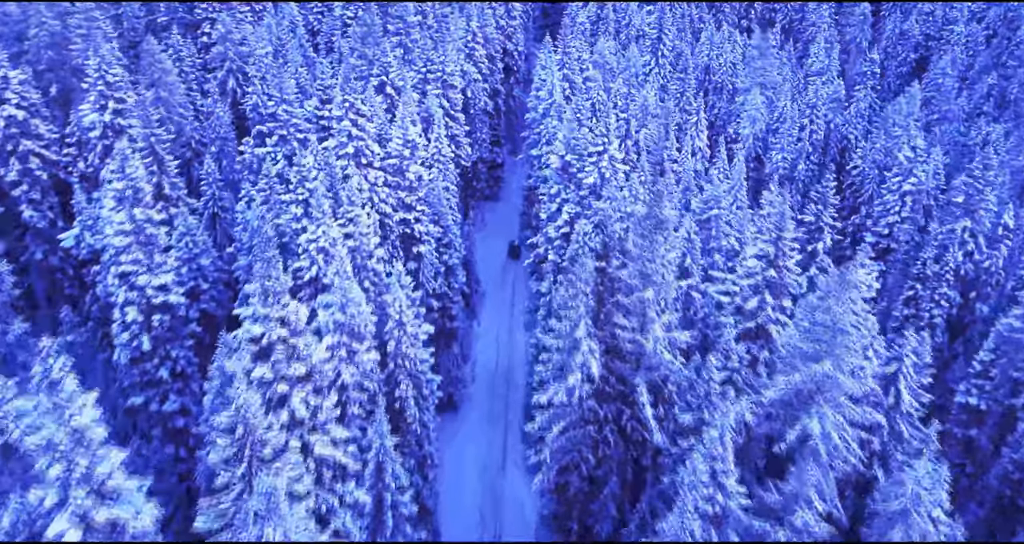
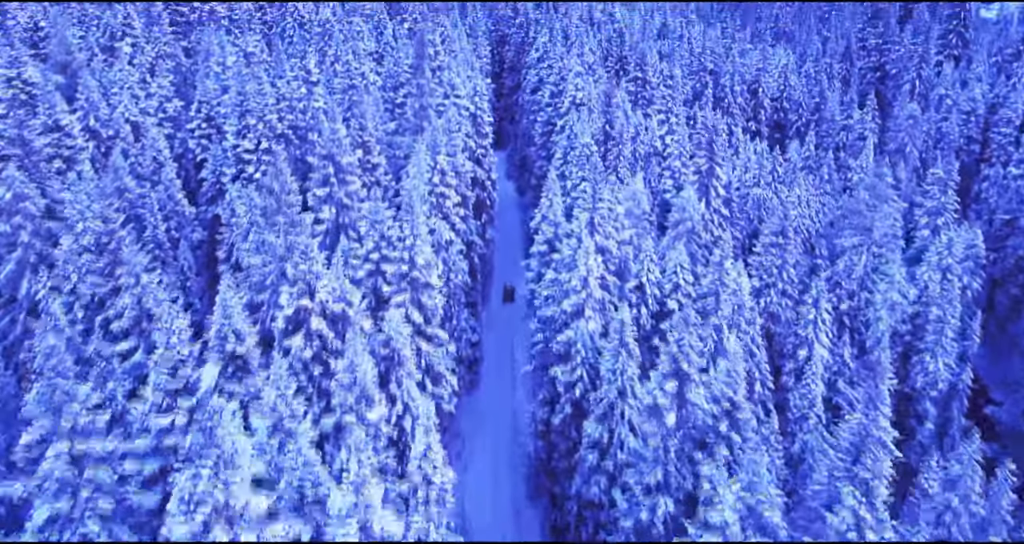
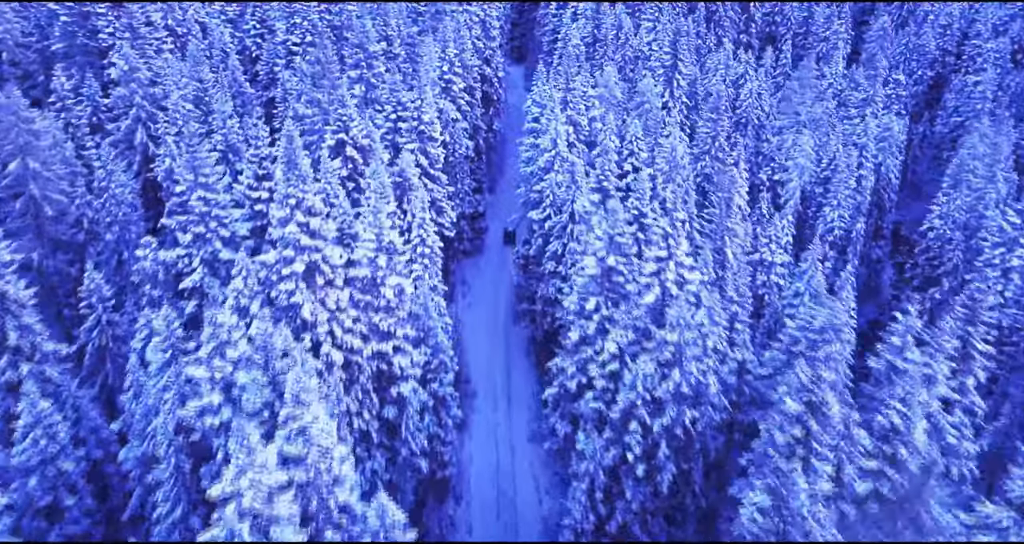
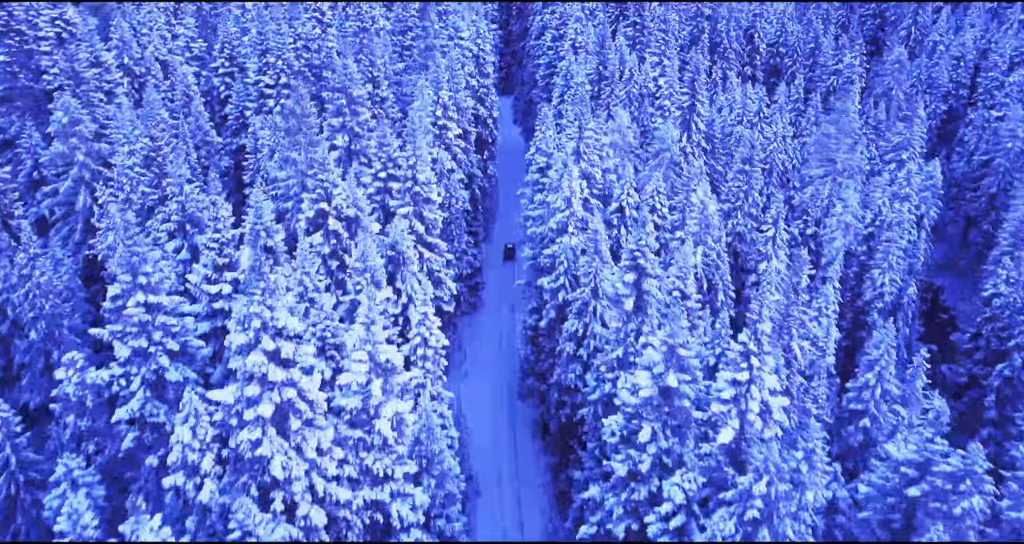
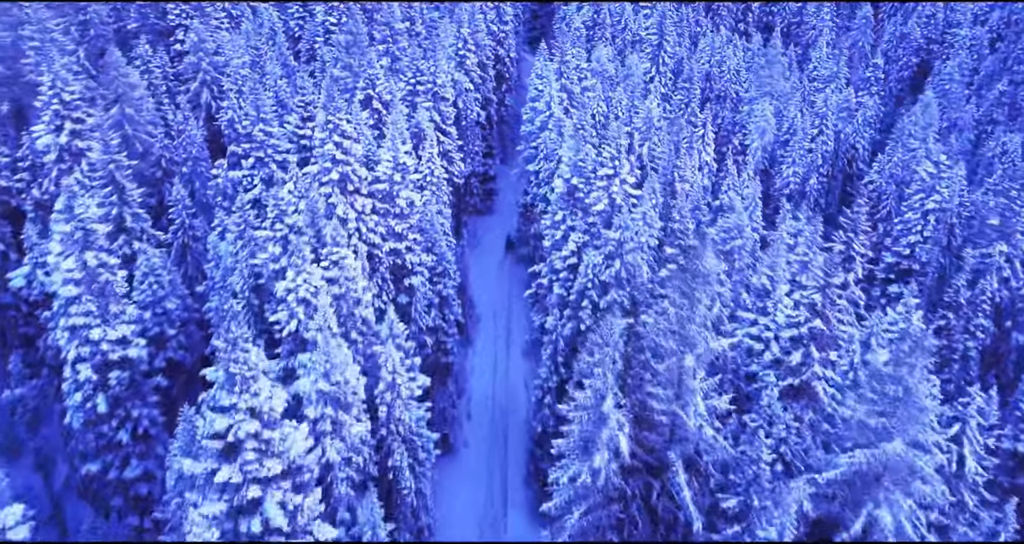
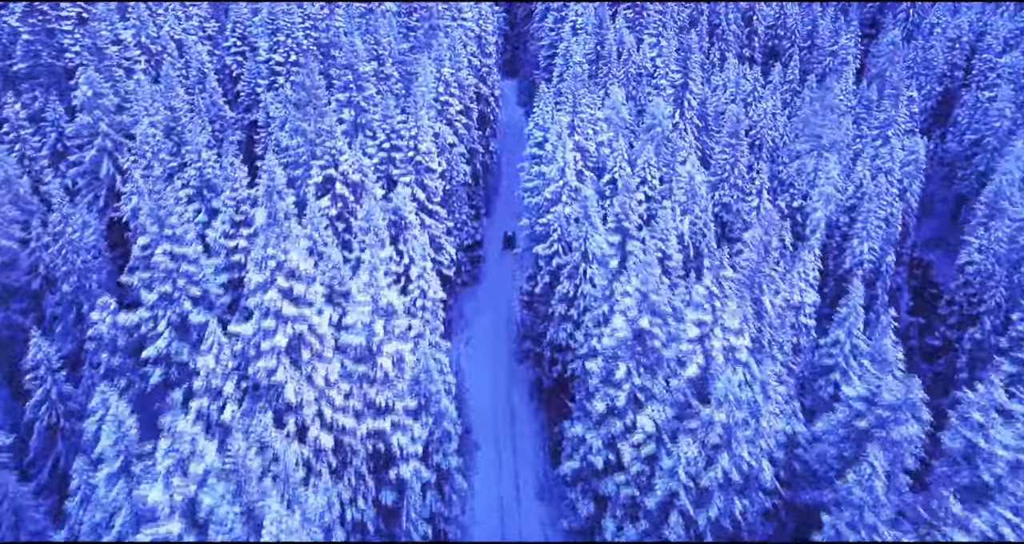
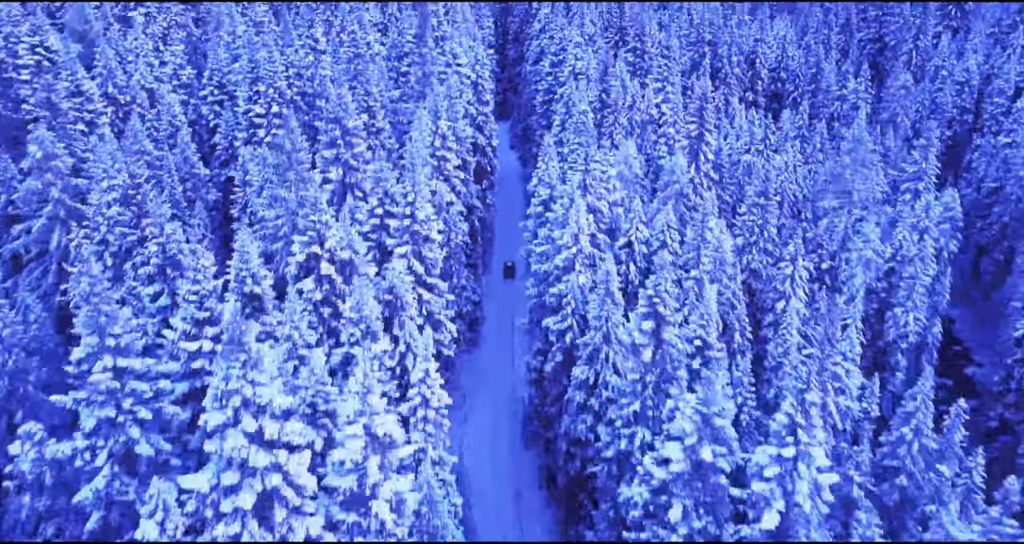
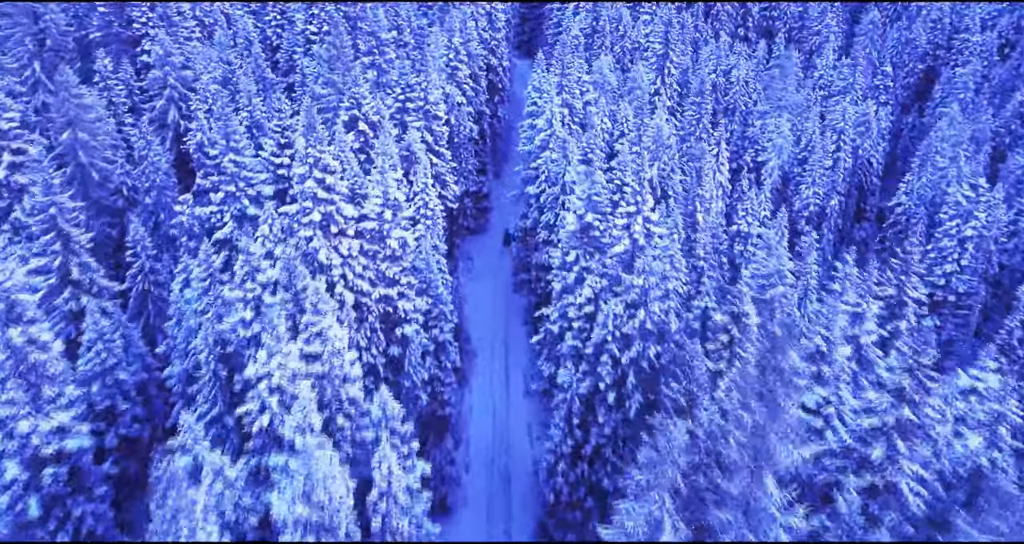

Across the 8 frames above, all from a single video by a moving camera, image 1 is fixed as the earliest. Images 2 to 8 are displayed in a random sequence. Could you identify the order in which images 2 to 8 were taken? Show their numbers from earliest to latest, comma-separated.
5, 8, 3, 6, 4, 7, 2
